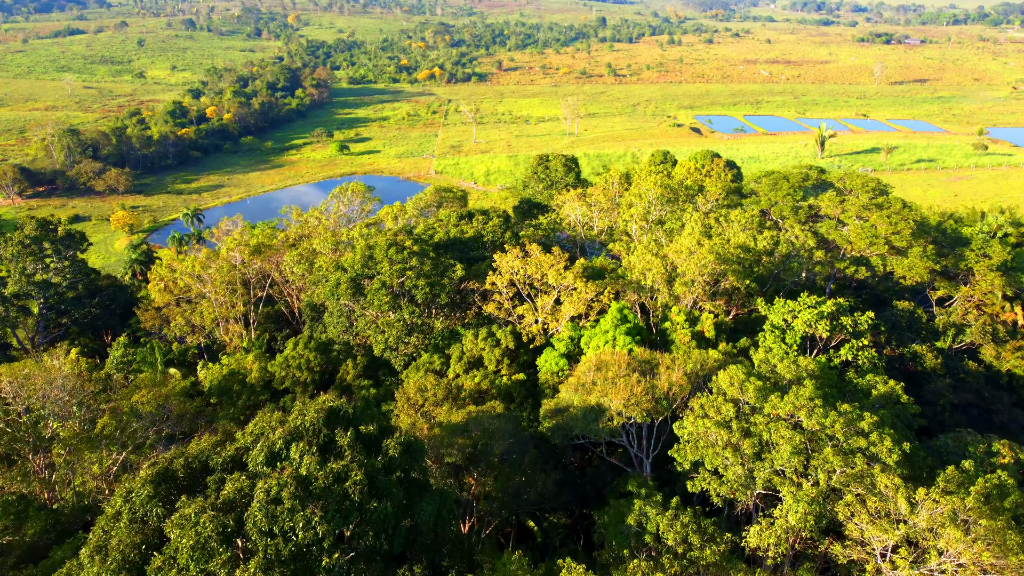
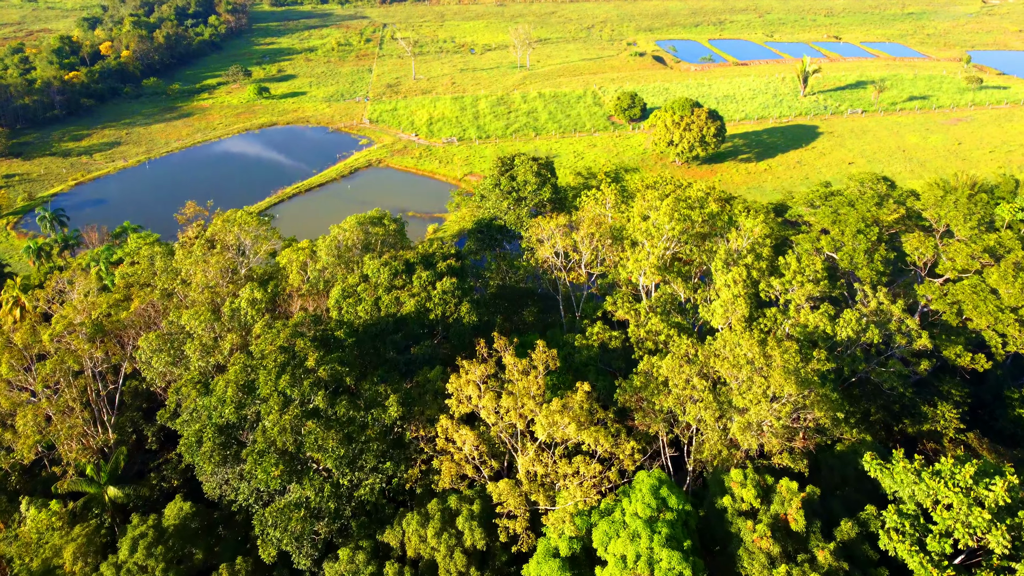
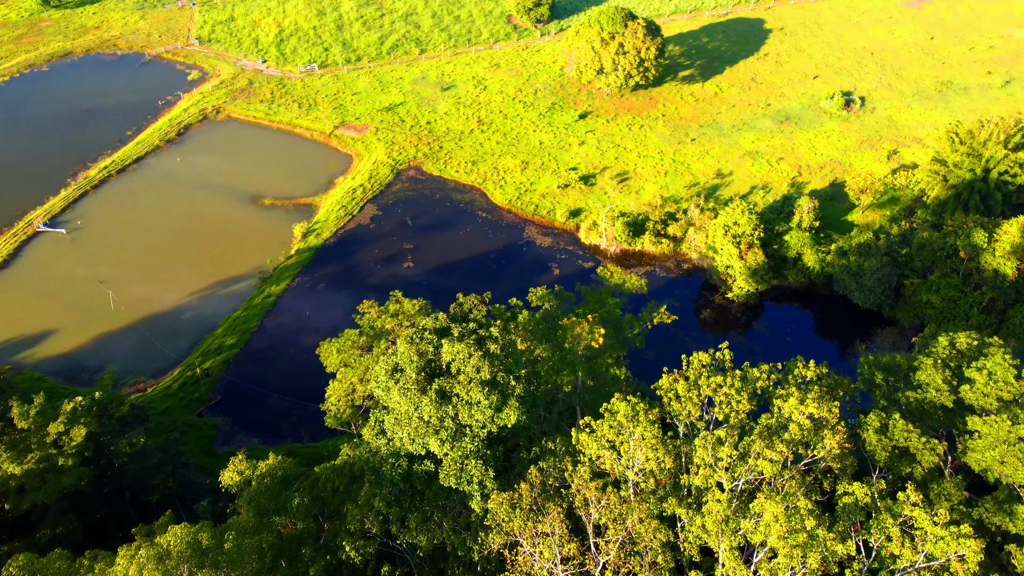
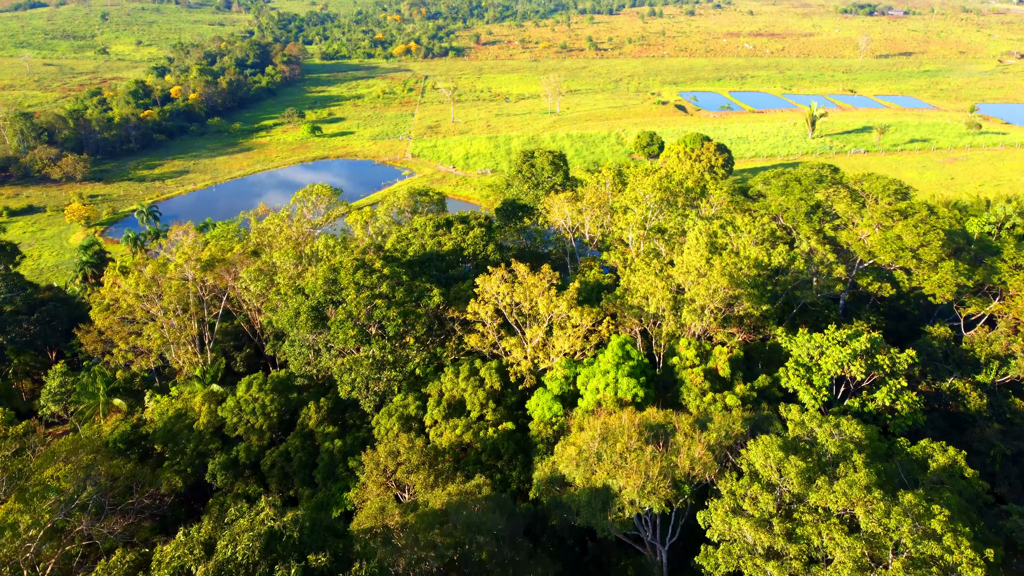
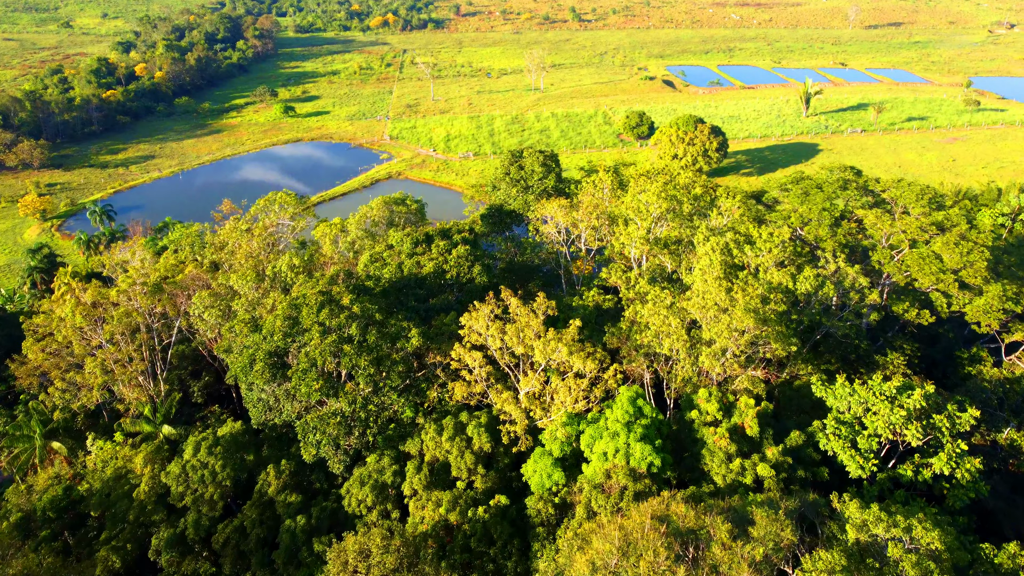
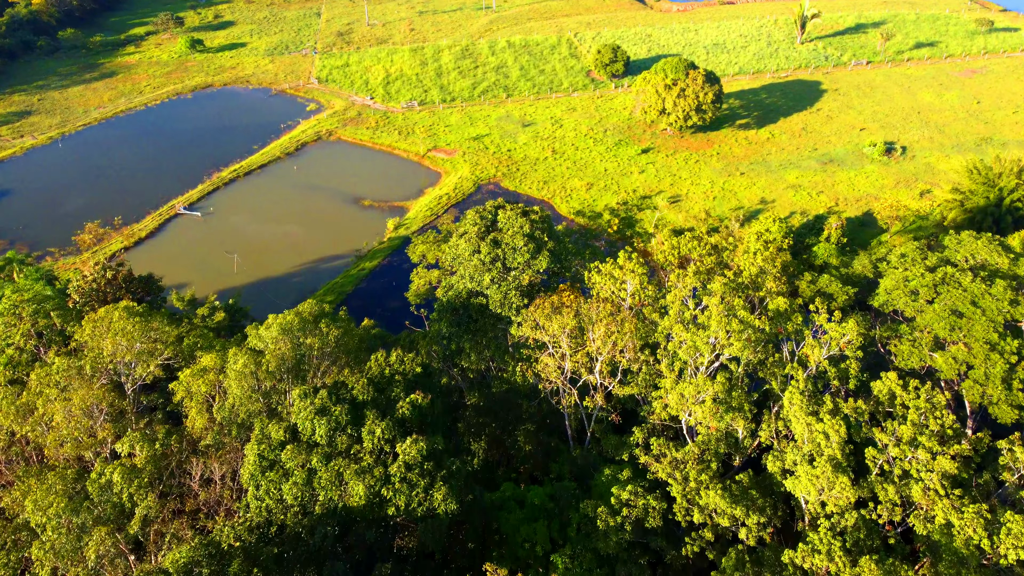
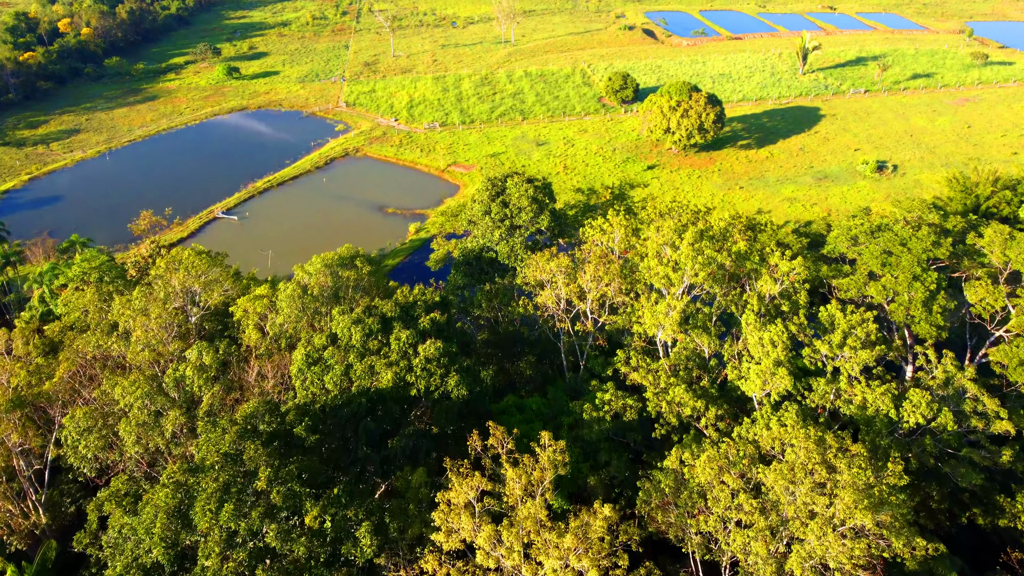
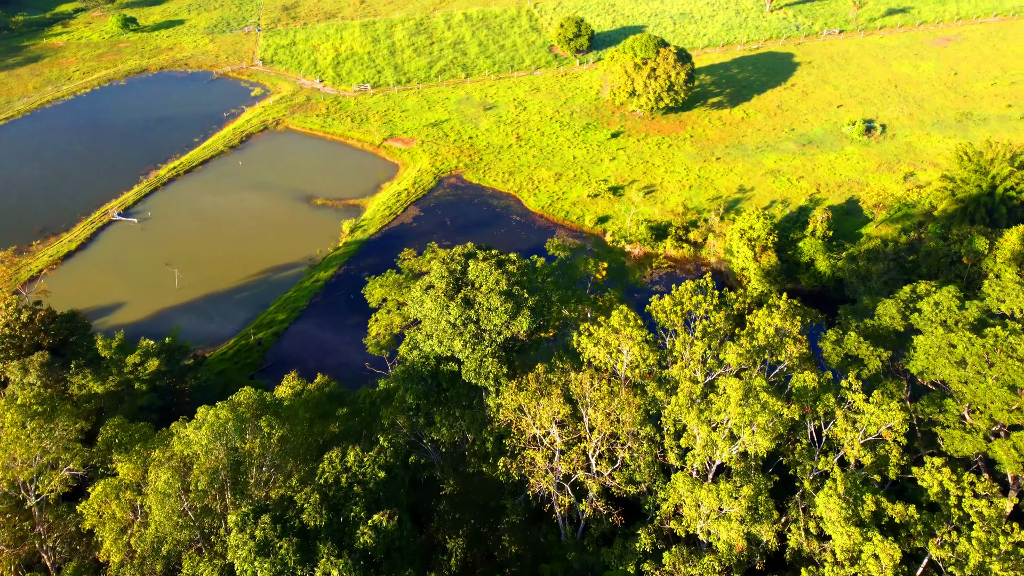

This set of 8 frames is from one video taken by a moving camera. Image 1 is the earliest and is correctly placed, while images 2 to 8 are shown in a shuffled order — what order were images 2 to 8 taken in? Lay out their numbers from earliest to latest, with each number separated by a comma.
4, 5, 2, 7, 6, 8, 3
